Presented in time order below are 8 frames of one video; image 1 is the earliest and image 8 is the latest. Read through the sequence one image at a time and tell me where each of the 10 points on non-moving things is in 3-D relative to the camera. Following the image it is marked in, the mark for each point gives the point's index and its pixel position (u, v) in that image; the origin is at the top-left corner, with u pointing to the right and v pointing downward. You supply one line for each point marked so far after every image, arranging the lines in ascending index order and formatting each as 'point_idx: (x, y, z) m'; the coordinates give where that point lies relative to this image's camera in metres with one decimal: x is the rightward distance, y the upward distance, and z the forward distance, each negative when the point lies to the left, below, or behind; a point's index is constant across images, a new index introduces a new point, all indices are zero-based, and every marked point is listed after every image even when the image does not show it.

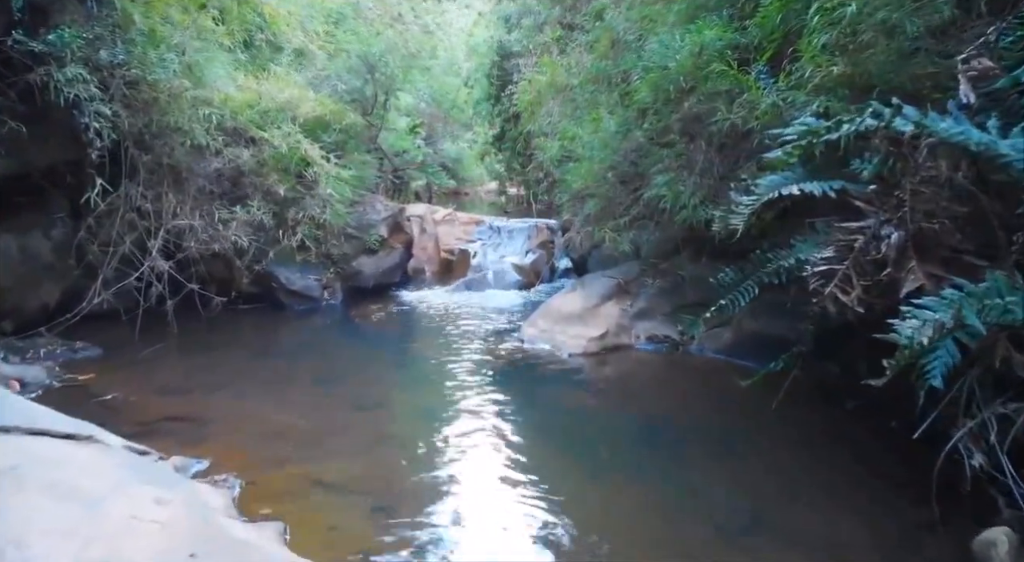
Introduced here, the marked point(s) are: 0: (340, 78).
0: (-2.4, +2.7, +8.5) m
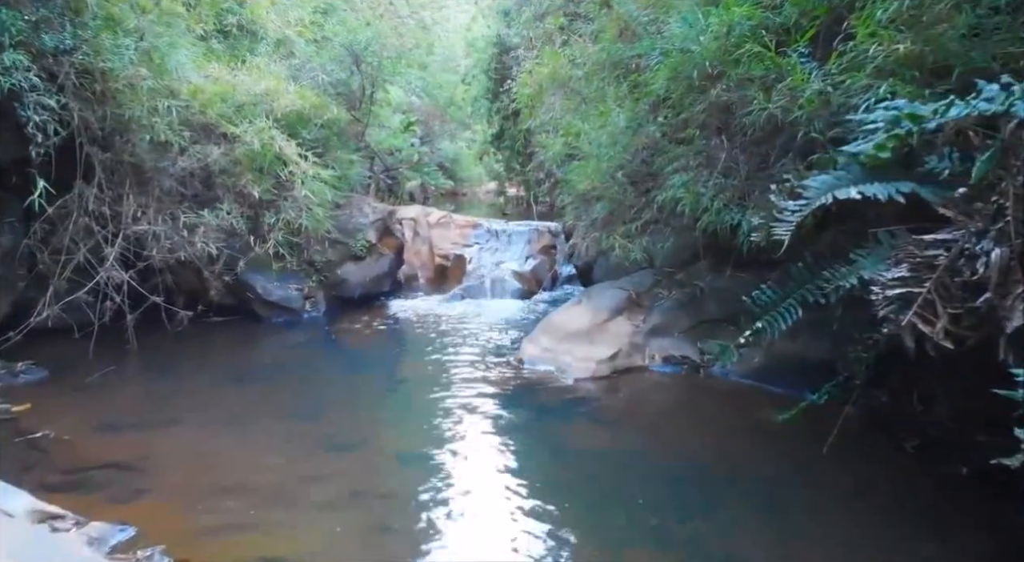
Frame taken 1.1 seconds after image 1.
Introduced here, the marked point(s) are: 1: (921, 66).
0: (-2.4, +2.6, +7.9) m
1: (+2.0, +1.1, +3.1) m
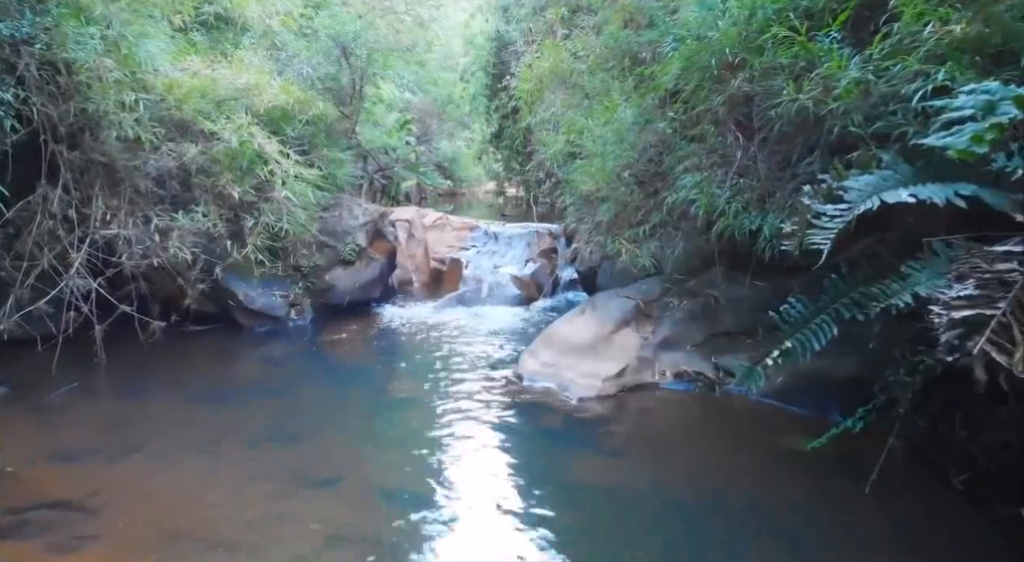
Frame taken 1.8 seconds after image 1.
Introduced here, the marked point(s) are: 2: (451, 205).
0: (-2.4, +2.6, +7.4) m
1: (+2.0, +1.0, +2.7) m
2: (-1.7, +2.1, +17.3) m
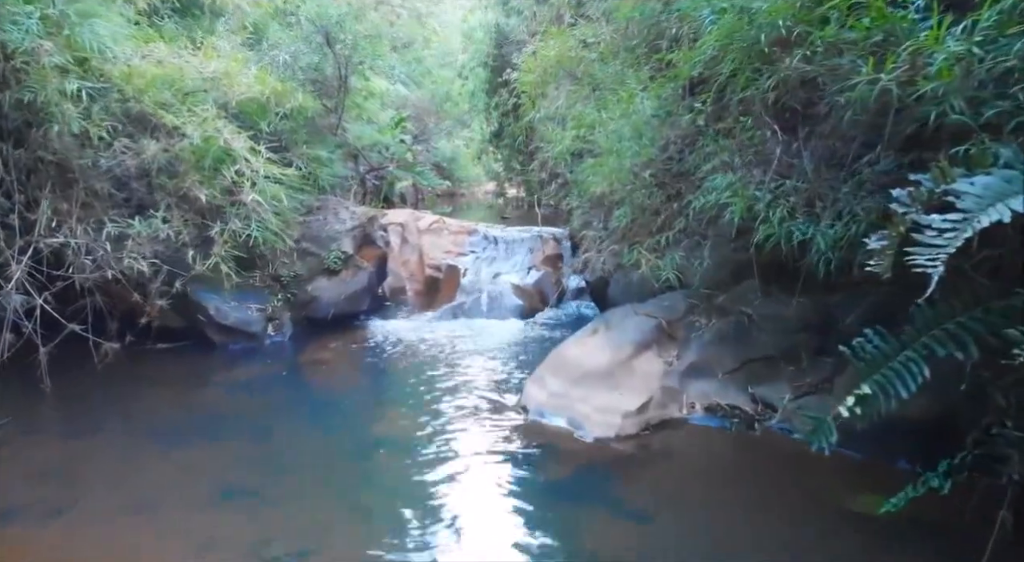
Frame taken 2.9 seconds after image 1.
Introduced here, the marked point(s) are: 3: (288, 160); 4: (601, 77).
0: (-2.4, +2.5, +6.8) m
1: (+2.0, +0.9, +2.0) m
2: (-1.7, +2.0, +16.7) m
3: (-2.3, +1.2, +6.3) m
4: (+0.8, +1.8, +5.6) m
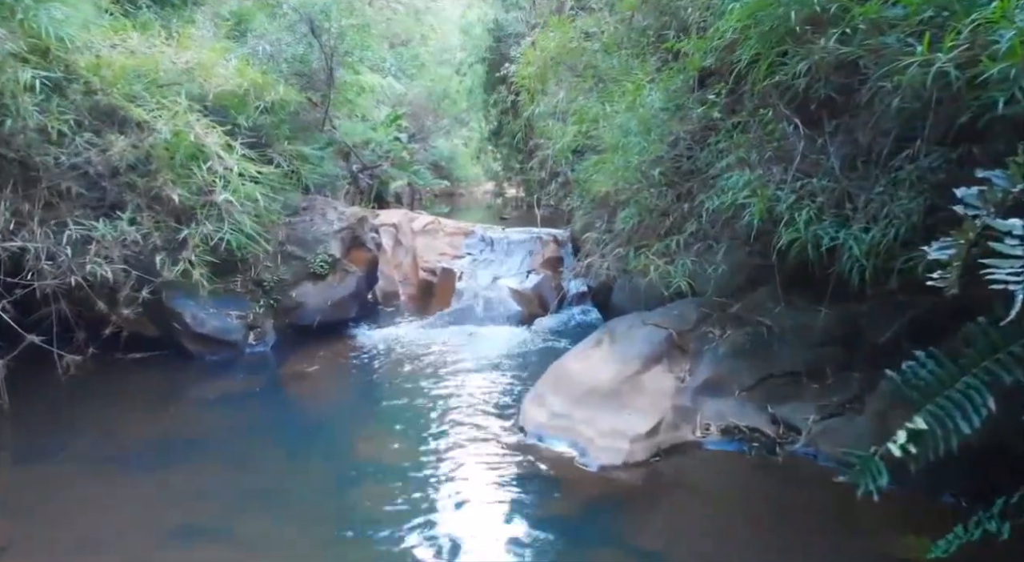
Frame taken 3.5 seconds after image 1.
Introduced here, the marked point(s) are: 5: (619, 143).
0: (-2.4, +2.4, +6.4) m
1: (+2.0, +0.8, +1.6) m
2: (-1.7, +1.9, +16.3) m
3: (-2.3, +1.2, +6.0) m
4: (+0.8, +1.8, +5.2) m
5: (+0.8, +1.0, +4.7) m
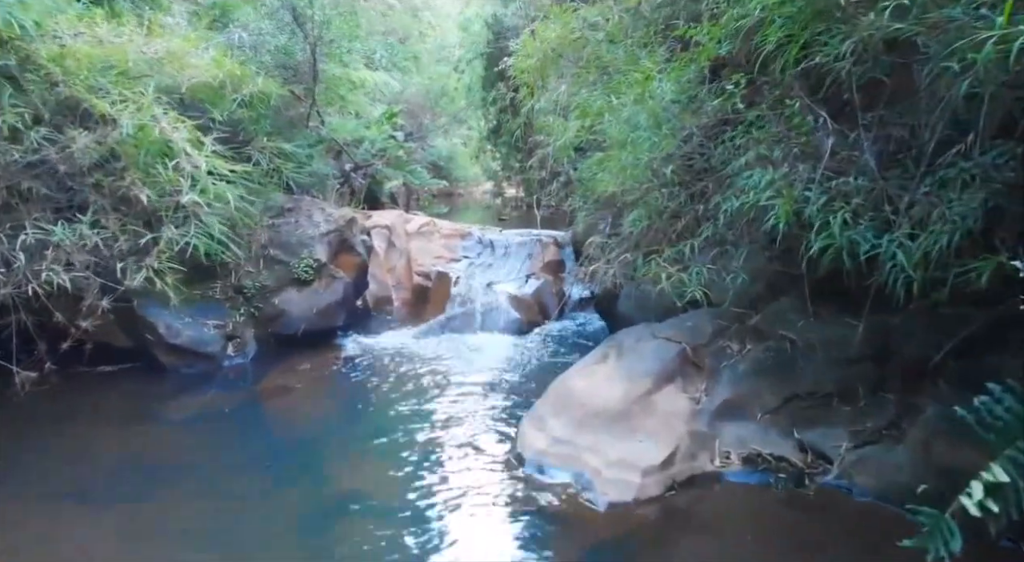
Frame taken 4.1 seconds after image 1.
0: (-2.4, +2.3, +6.0) m
1: (+2.0, +0.8, +1.2) m
2: (-1.7, +1.9, +15.9) m
3: (-2.3, +1.1, +5.6) m
4: (+0.7, +1.7, +4.8) m
5: (+0.8, +1.0, +4.3) m
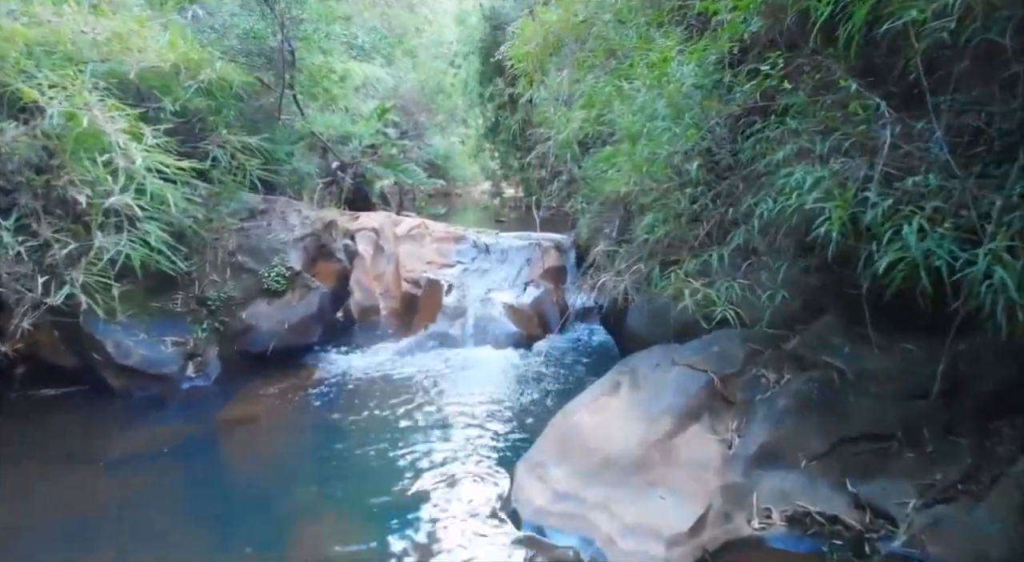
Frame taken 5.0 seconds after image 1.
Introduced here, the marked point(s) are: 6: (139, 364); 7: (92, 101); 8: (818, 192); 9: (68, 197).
0: (-2.5, +2.3, +5.4) m
1: (+1.9, +0.7, +0.6) m
2: (-1.7, +1.8, +15.3) m
3: (-2.3, +1.0, +5.0) m
4: (+0.7, +1.6, +4.2) m
5: (+0.7, +0.9, +3.7) m
6: (-2.6, -0.6, +4.5) m
7: (-2.5, +1.1, +3.9) m
8: (+1.3, +0.4, +2.7) m
9: (-2.7, +0.5, +3.9) m
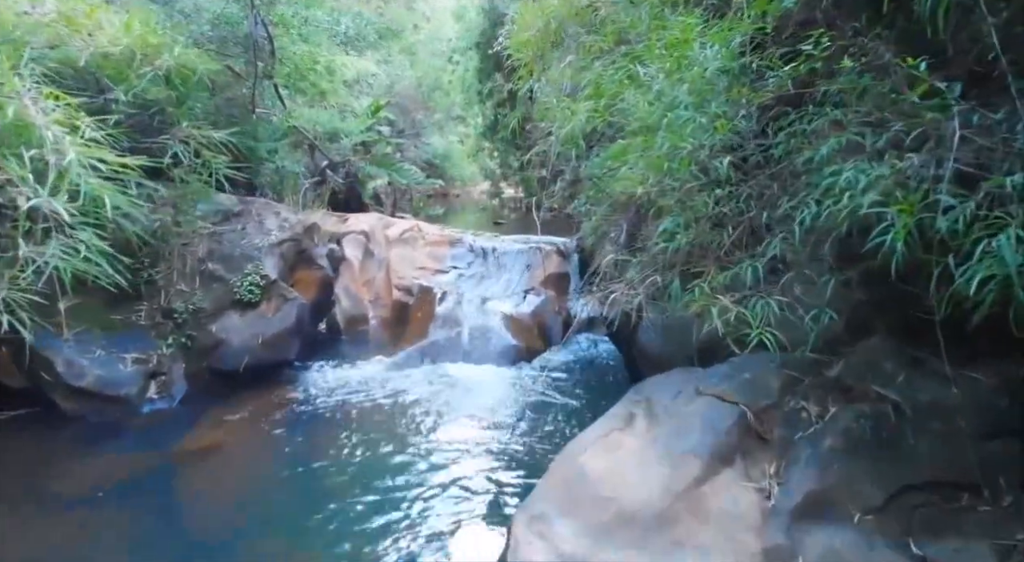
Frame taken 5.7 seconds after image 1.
0: (-2.5, +2.2, +4.9) m
1: (+1.9, +0.6, +0.2) m
2: (-1.7, +1.7, +14.8) m
3: (-2.4, +0.9, +4.5) m
4: (+0.7, +1.5, +3.8) m
5: (+0.7, +0.8, +3.2) m
6: (-2.6, -0.7, +4.0) m
7: (-2.5, +1.0, +3.4) m
8: (+1.3, +0.3, +2.2) m
9: (-2.8, +0.5, +3.4) m
